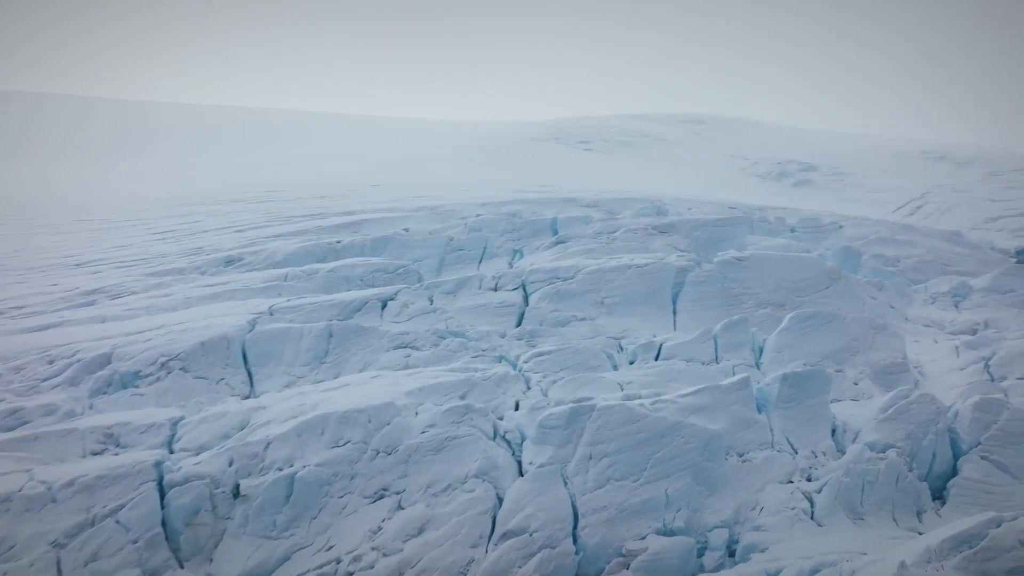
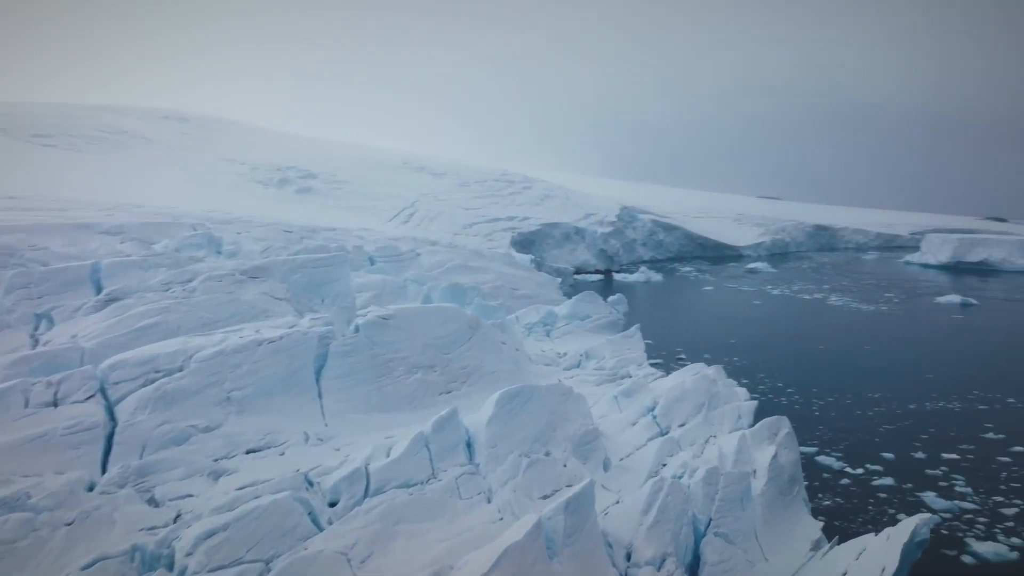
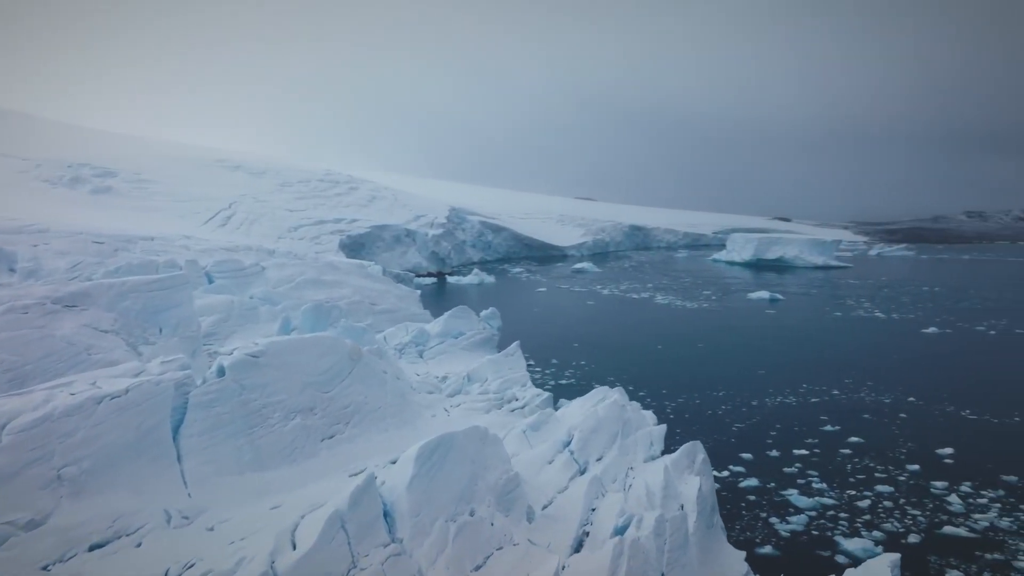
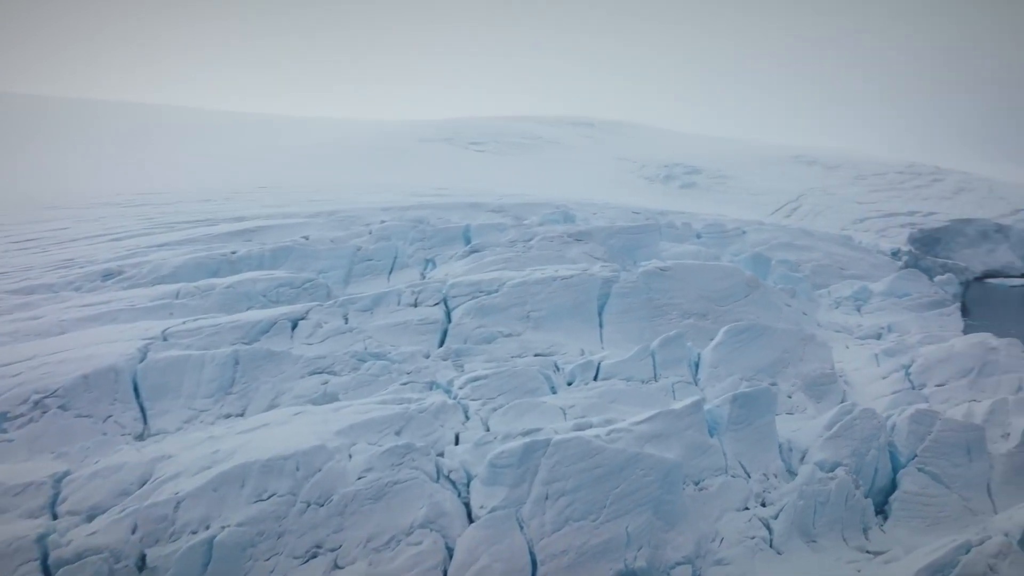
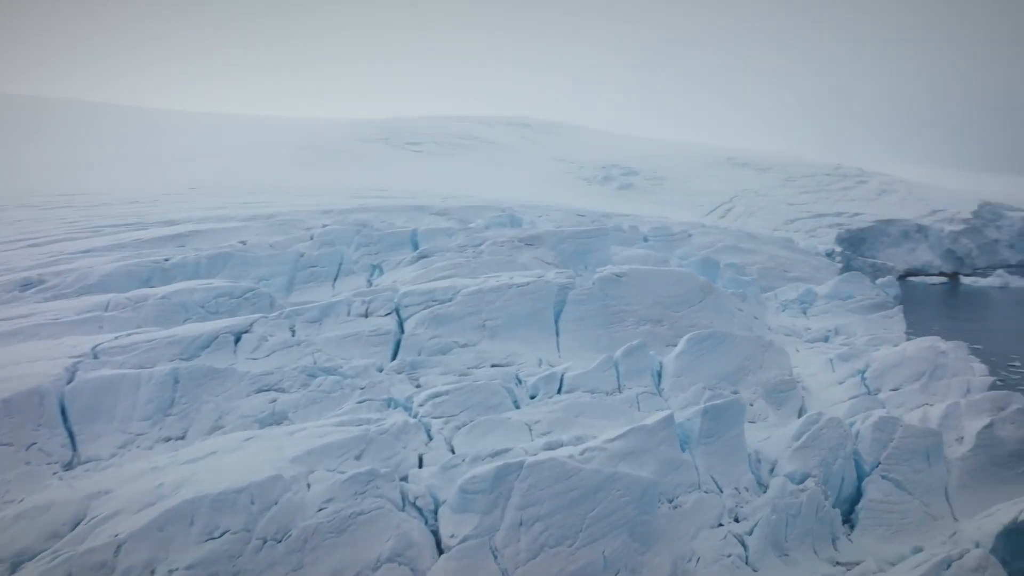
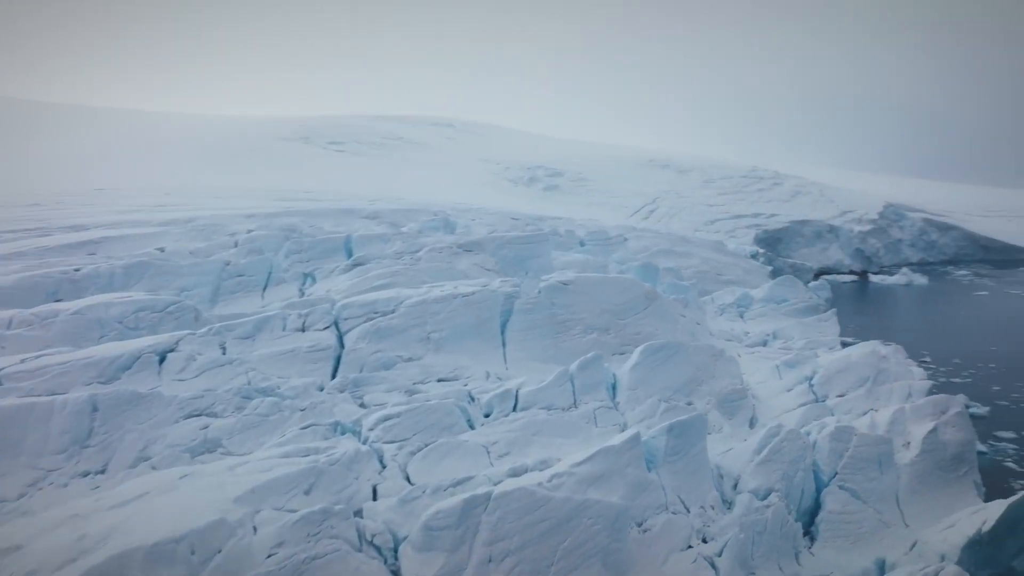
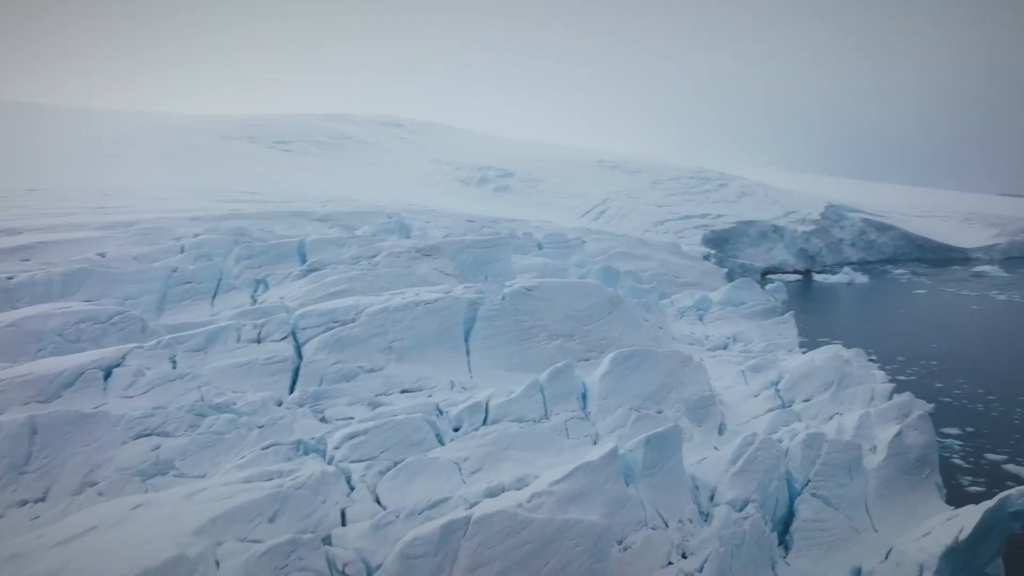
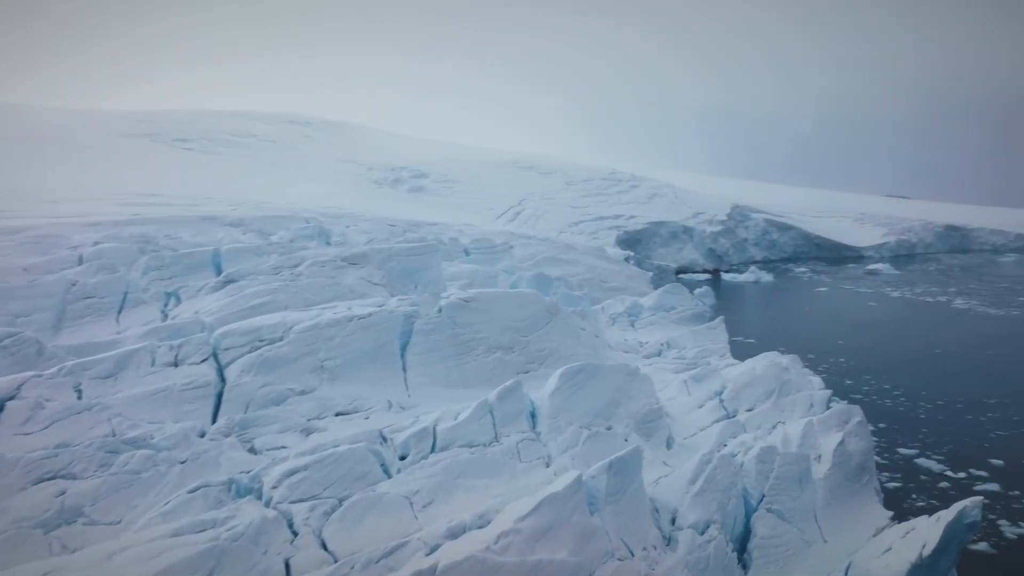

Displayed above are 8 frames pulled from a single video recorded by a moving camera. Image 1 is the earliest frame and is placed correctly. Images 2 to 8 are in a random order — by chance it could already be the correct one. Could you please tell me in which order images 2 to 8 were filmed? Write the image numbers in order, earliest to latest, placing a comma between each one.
4, 5, 6, 7, 8, 2, 3
